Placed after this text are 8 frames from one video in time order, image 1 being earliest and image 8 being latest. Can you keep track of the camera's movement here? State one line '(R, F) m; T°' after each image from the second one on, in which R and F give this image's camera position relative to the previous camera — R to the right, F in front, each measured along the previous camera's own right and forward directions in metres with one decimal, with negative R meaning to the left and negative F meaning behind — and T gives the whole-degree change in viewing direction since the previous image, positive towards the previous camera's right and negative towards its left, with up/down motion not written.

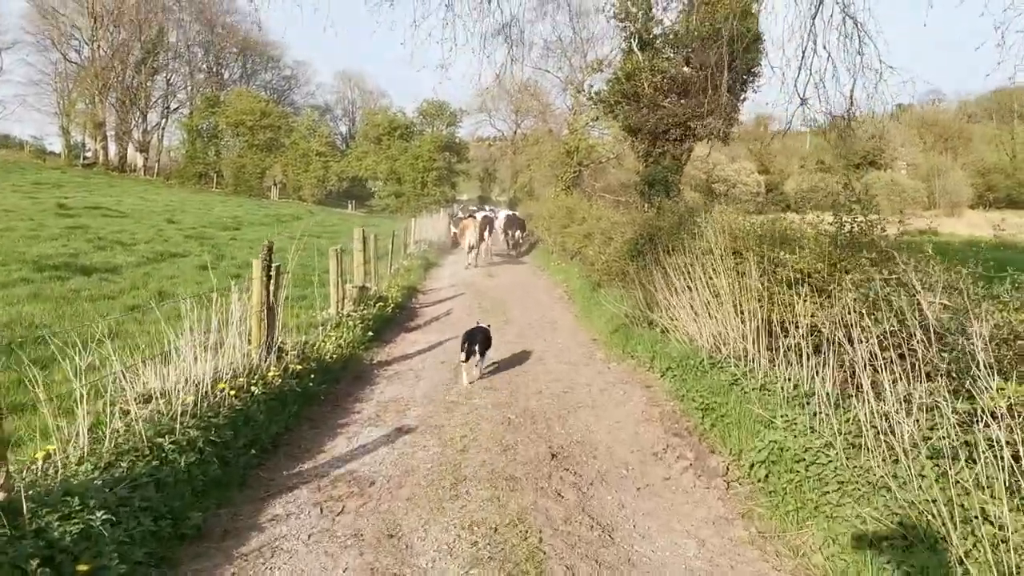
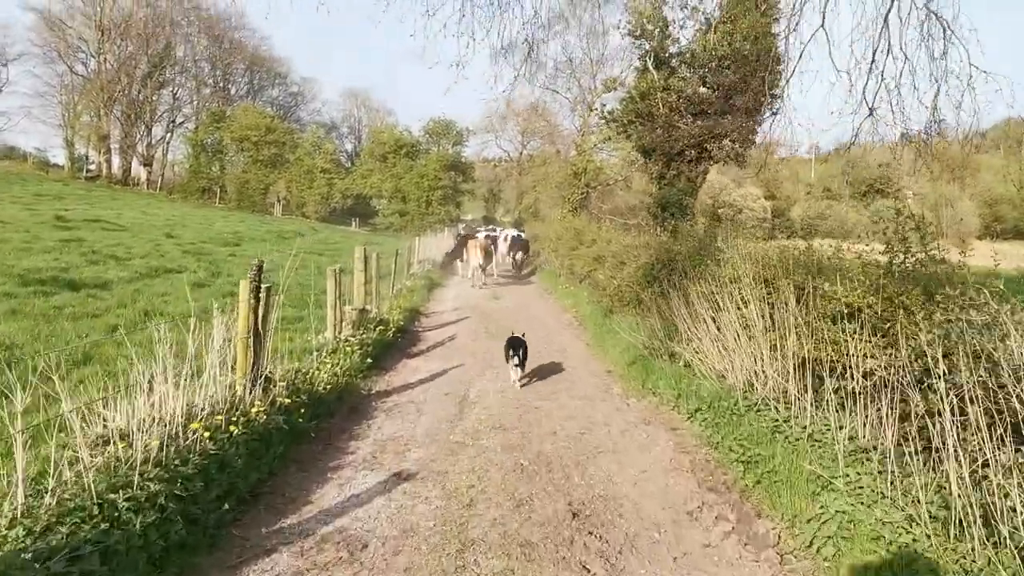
(-0.1, +0.7) m; 0°
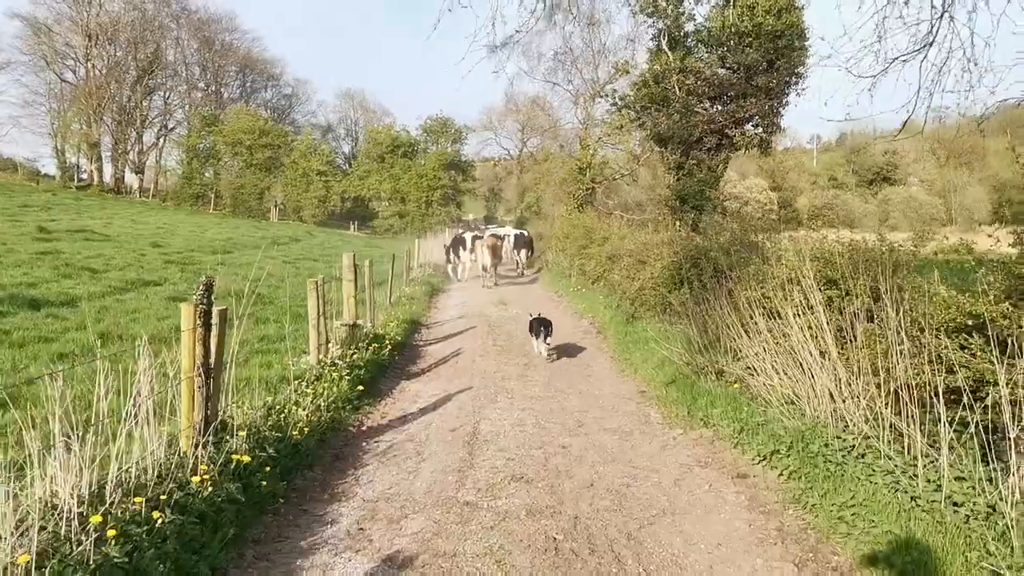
(-0.1, +1.4) m; 0°
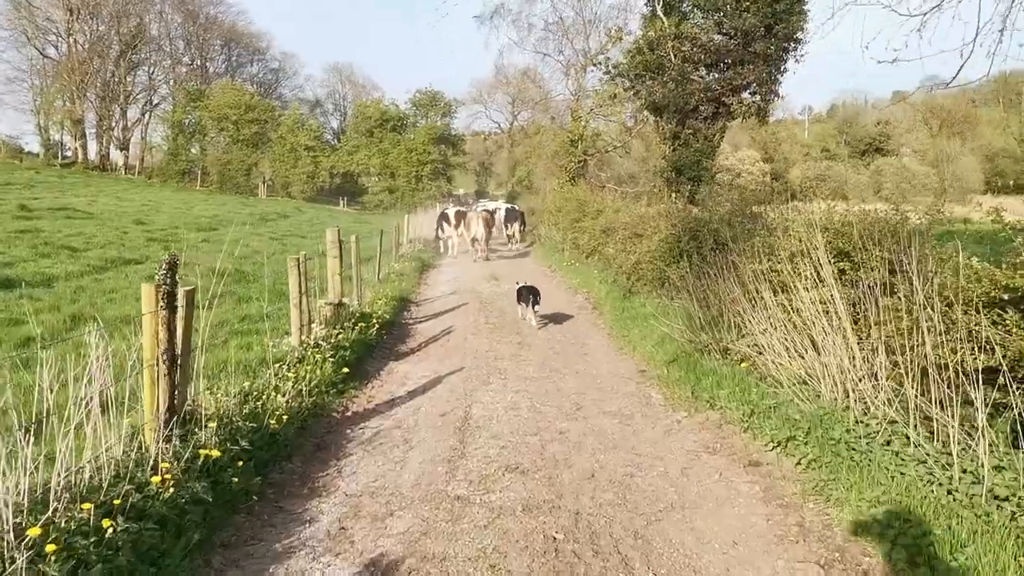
(0.0, +0.4) m; +1°
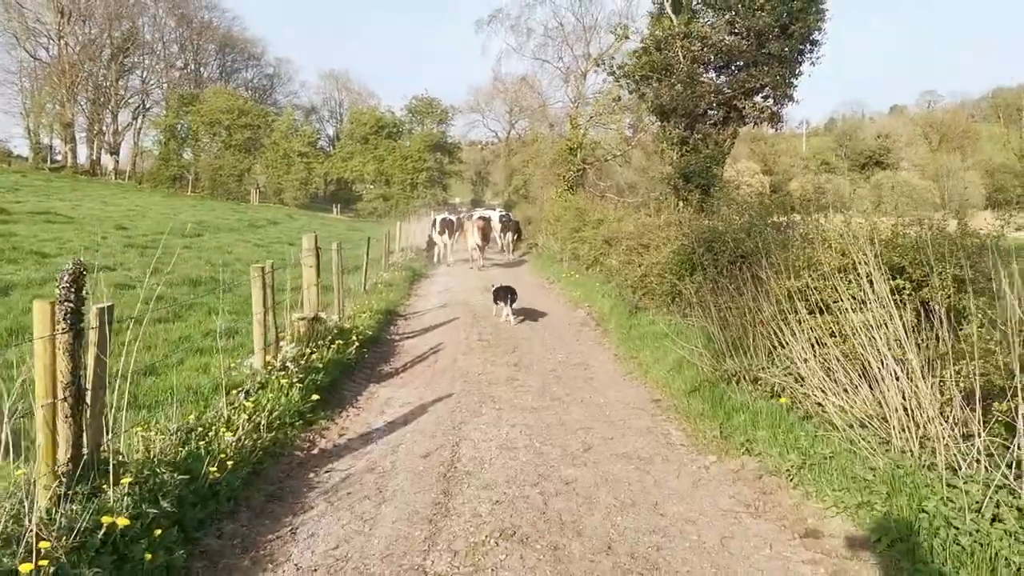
(0.0, +1.0) m; 0°
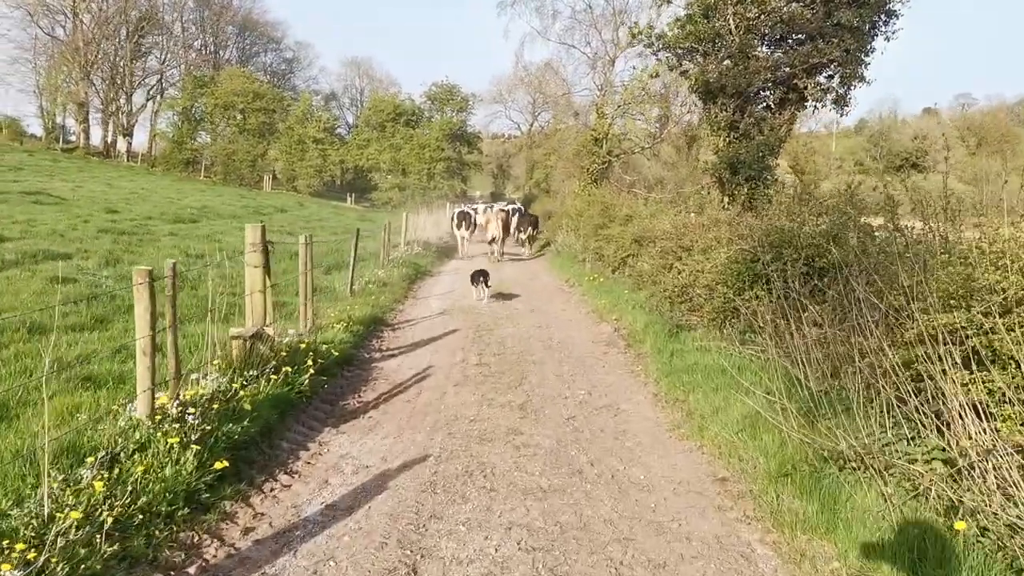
(+0.1, +2.0) m; -1°
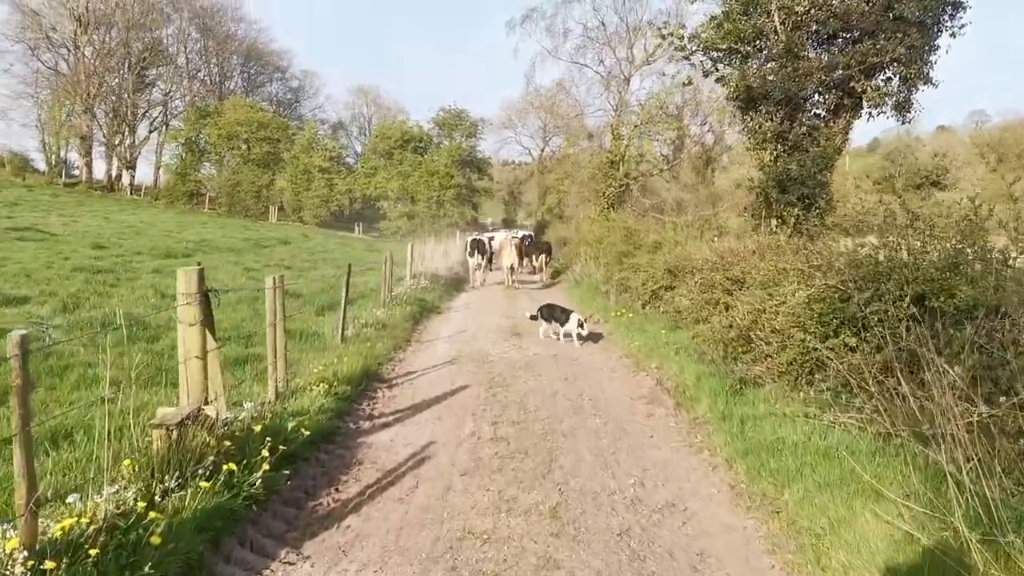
(-0.1, +1.6) m; -1°
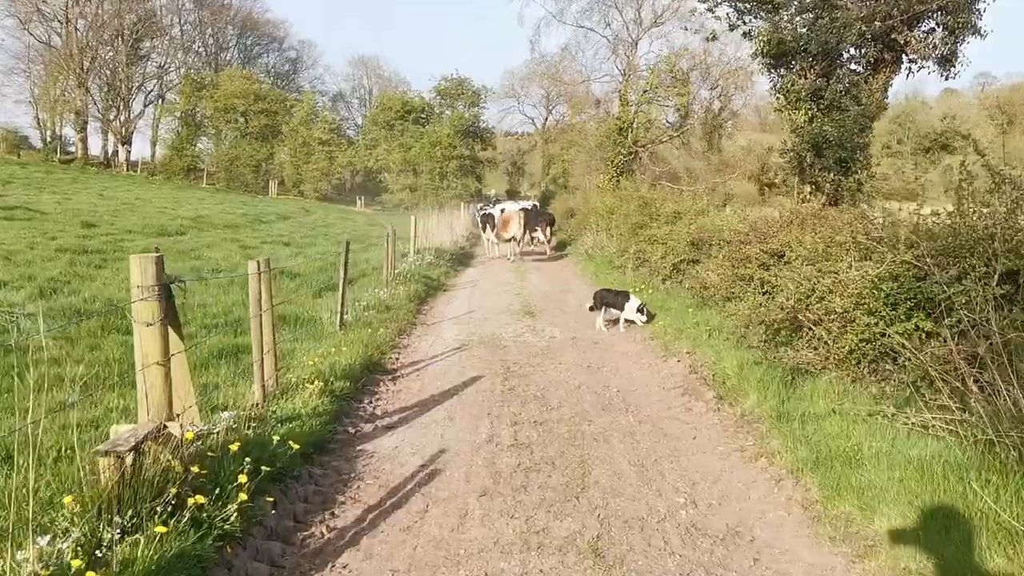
(-0.1, +0.8) m; 0°
